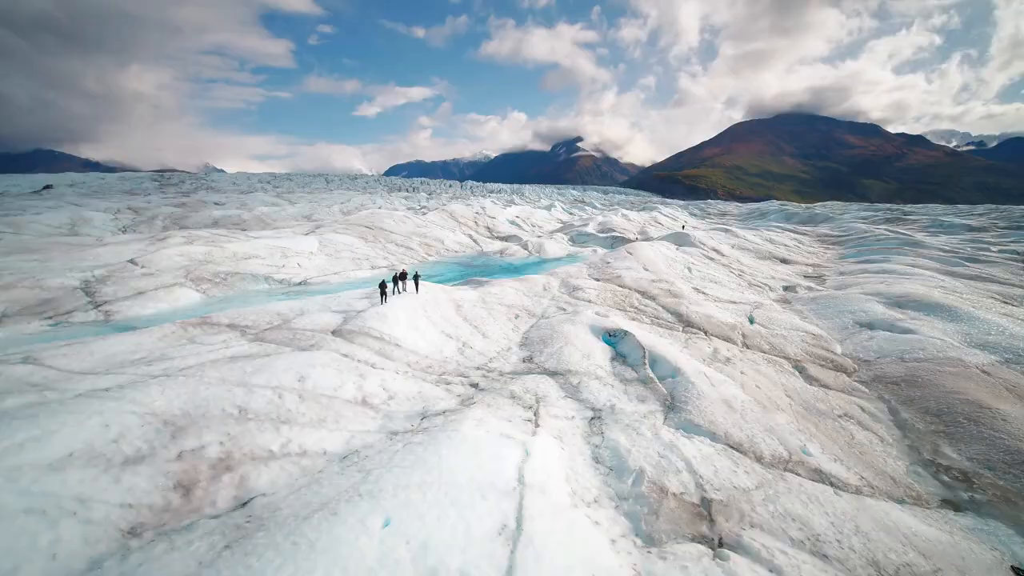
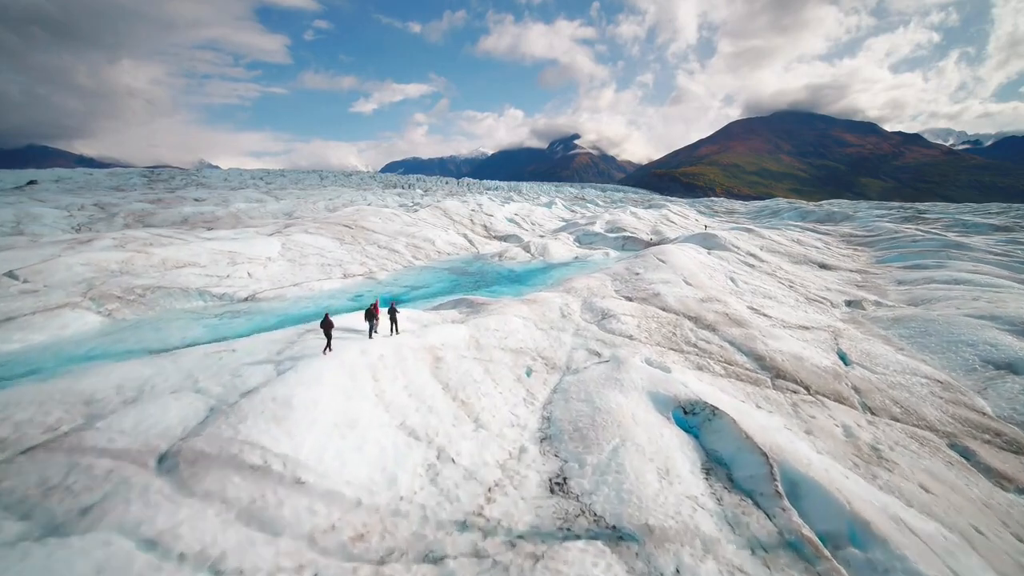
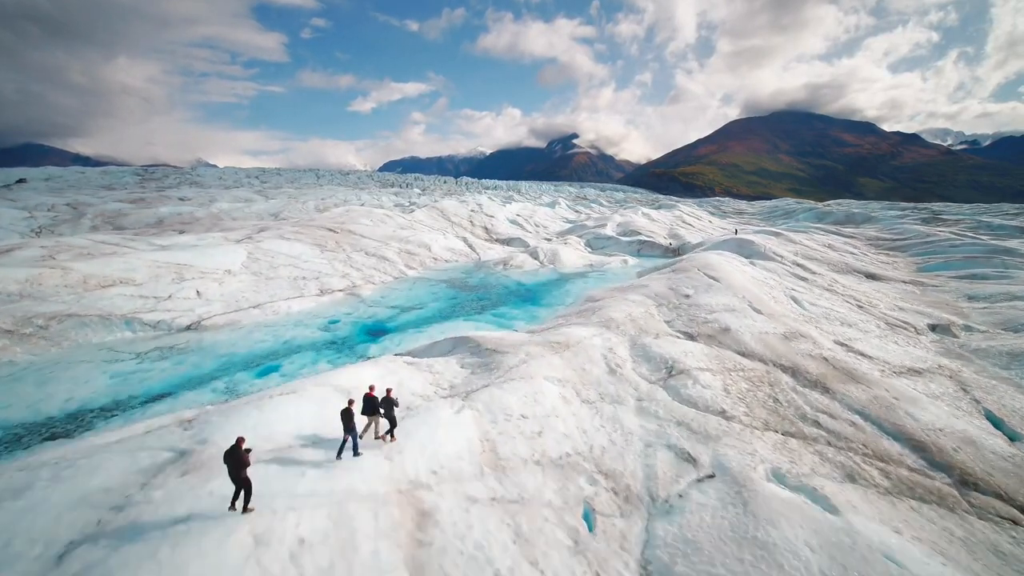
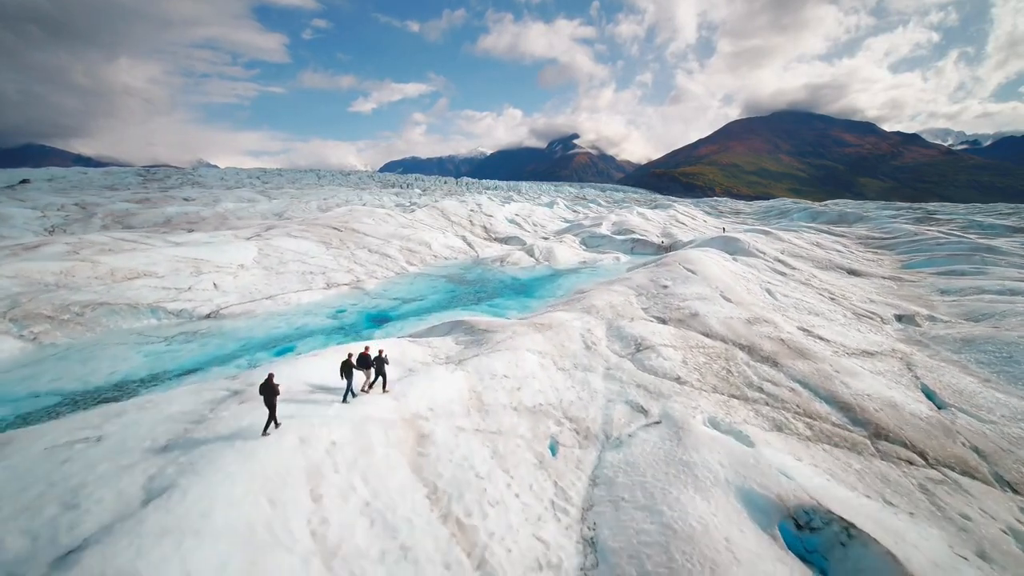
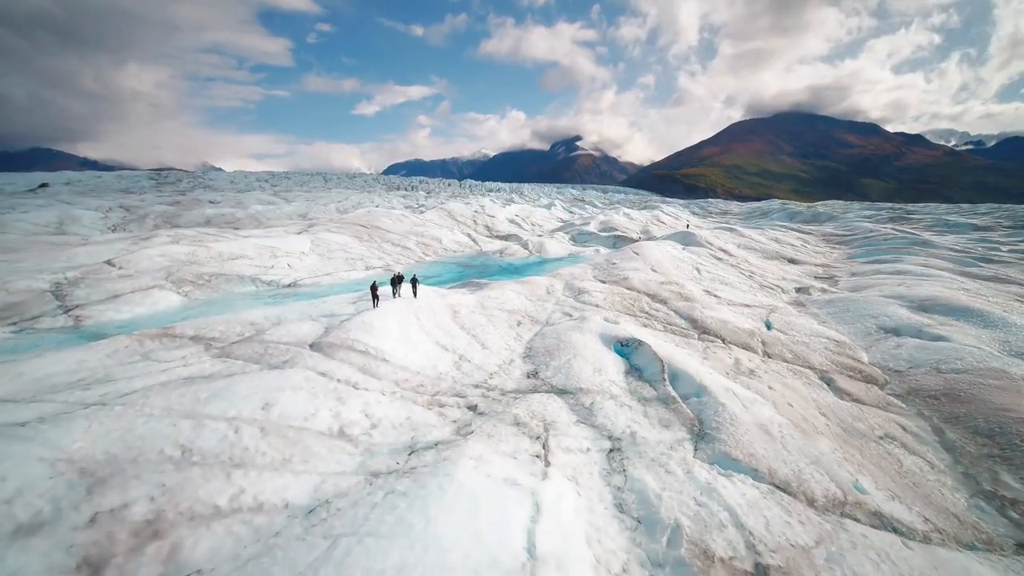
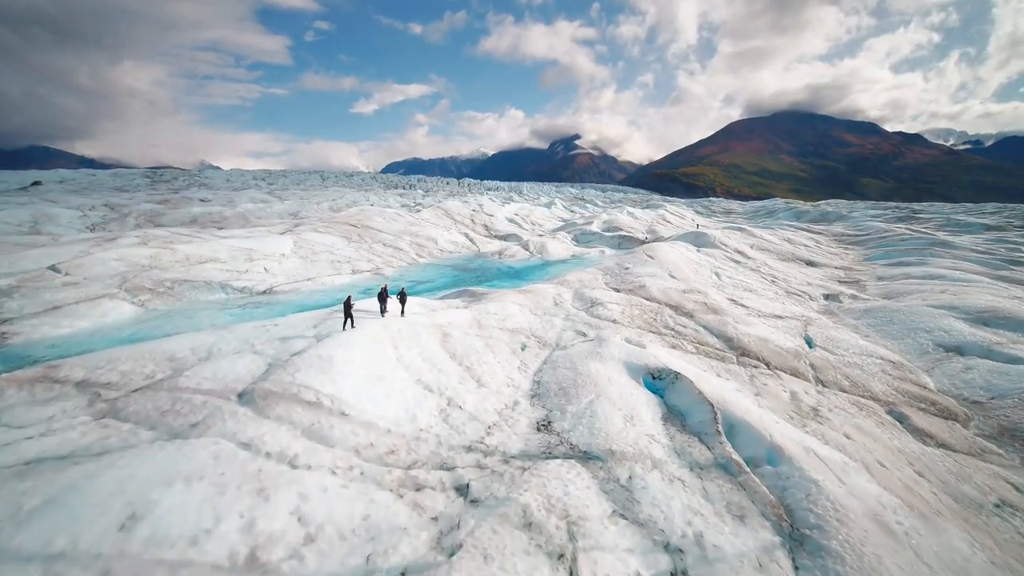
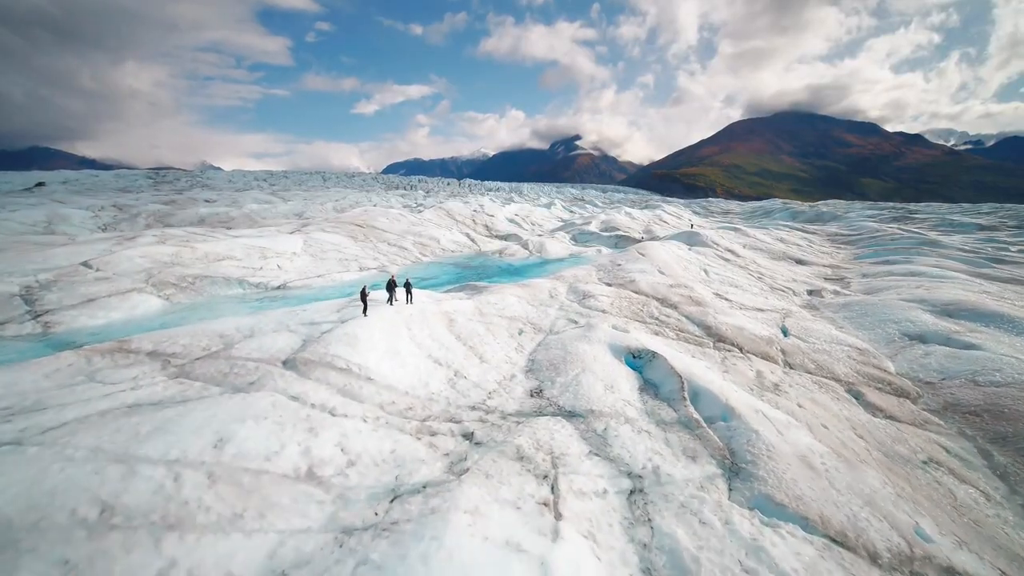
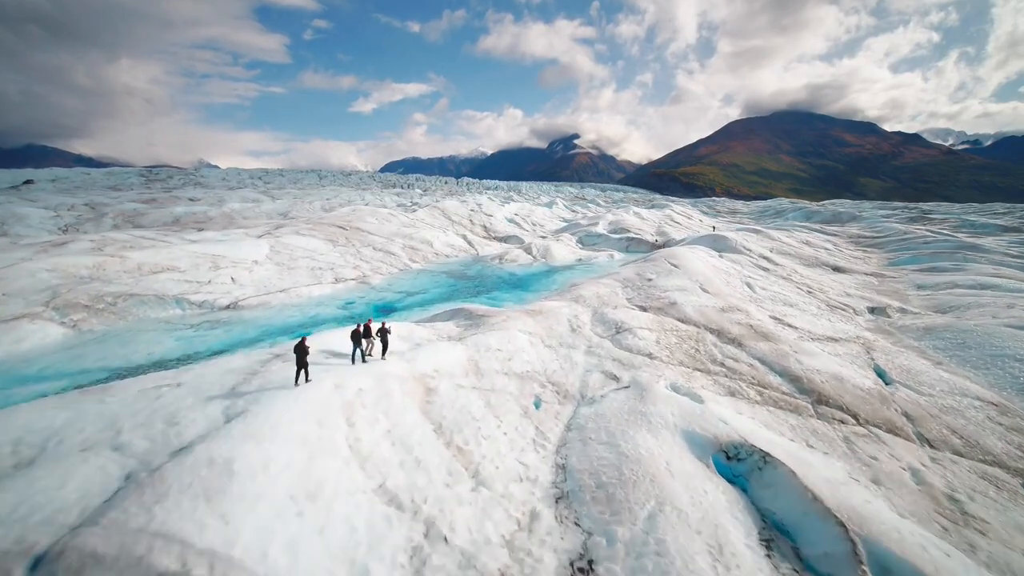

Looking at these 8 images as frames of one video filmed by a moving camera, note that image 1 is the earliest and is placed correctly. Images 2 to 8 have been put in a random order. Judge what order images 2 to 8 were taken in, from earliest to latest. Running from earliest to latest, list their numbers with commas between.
5, 7, 6, 2, 8, 4, 3
